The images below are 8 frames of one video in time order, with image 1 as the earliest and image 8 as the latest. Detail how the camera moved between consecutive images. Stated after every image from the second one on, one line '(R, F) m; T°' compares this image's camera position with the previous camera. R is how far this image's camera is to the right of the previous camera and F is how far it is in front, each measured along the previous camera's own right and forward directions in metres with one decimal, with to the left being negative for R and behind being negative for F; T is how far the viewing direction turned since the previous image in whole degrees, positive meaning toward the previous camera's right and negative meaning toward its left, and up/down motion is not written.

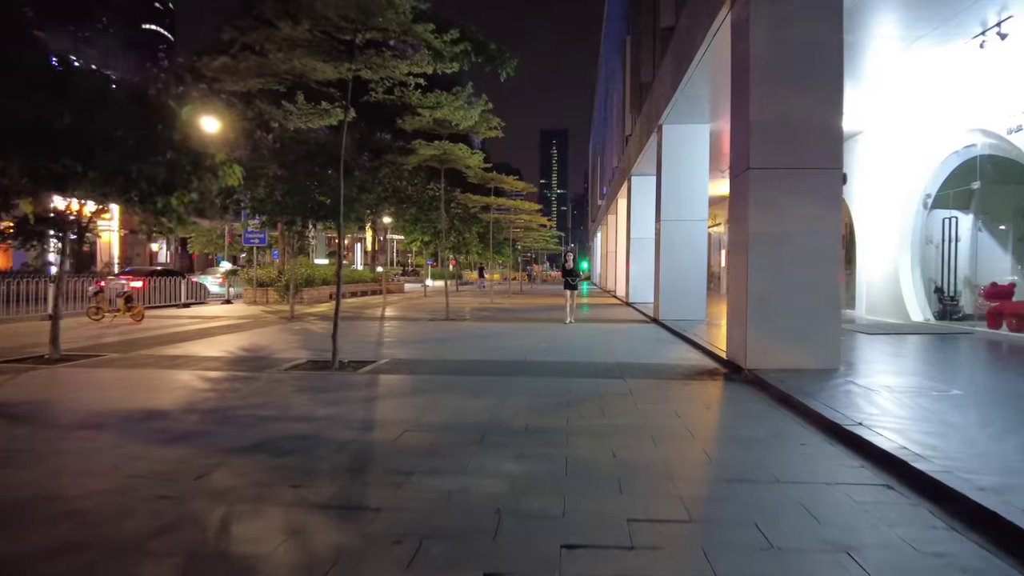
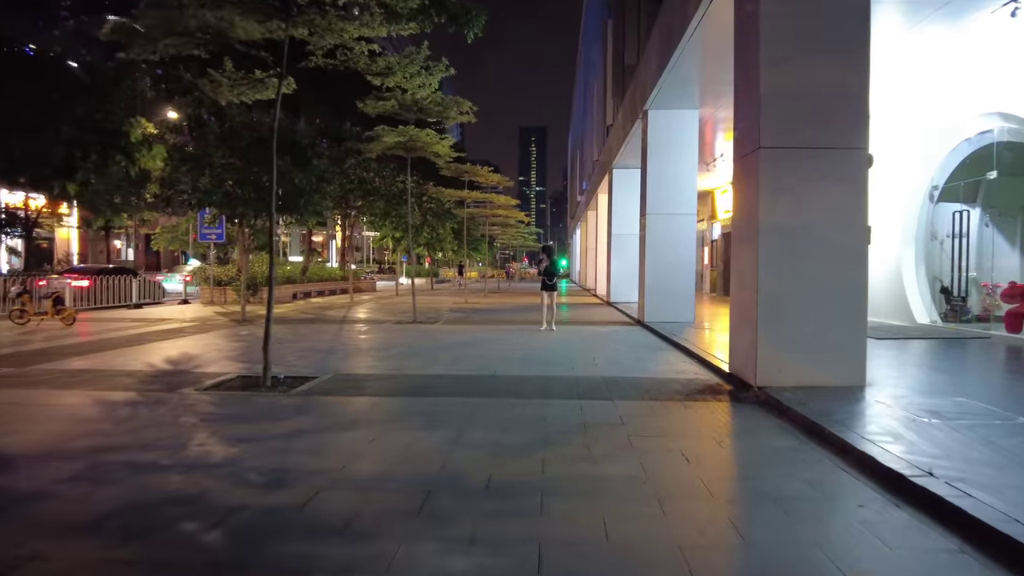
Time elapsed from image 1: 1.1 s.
(+0.2, +1.5) m; +2°
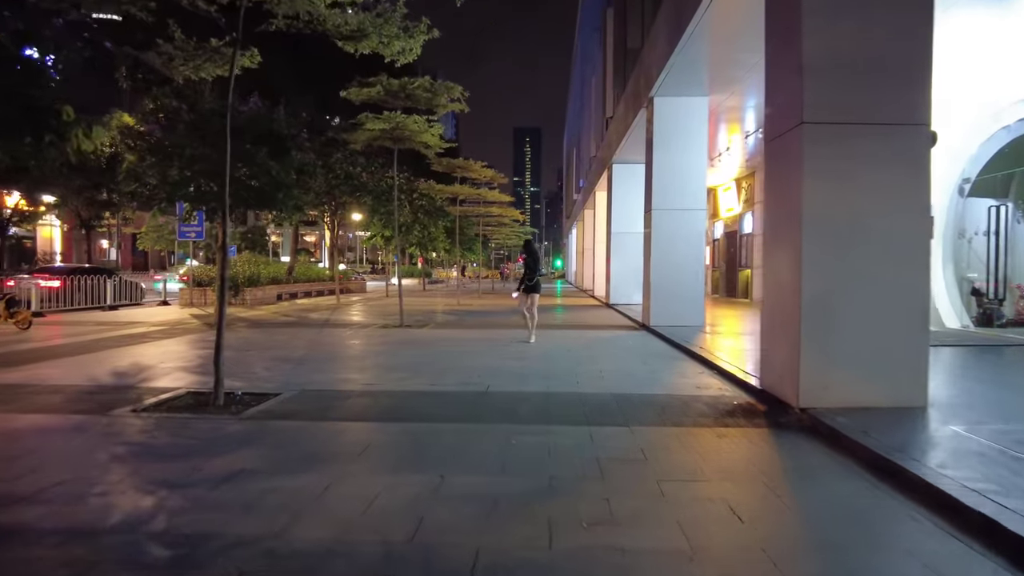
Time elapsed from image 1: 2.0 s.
(0.0, +1.2) m; 0°
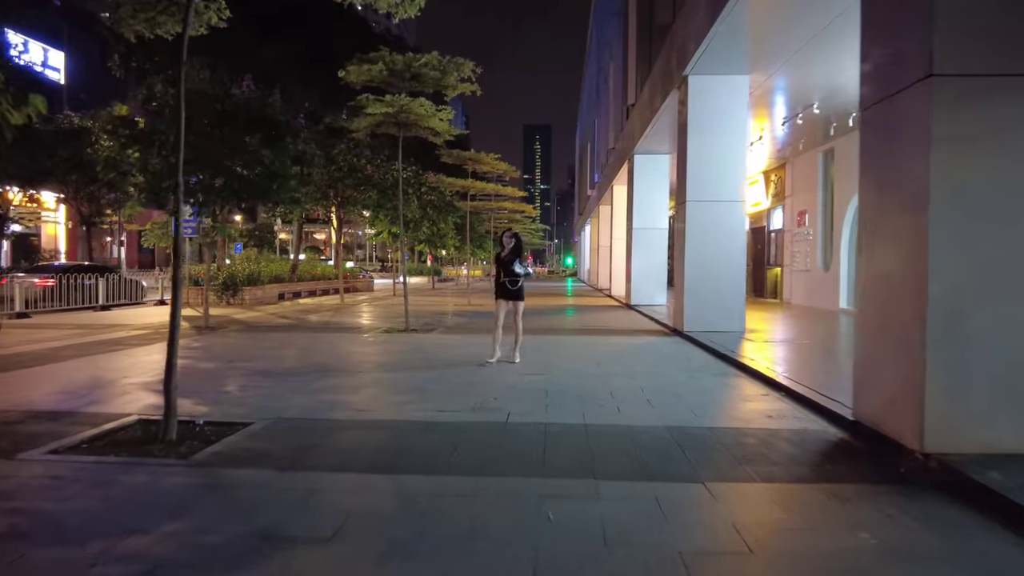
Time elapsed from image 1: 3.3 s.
(-0.2, +1.5) m; -1°
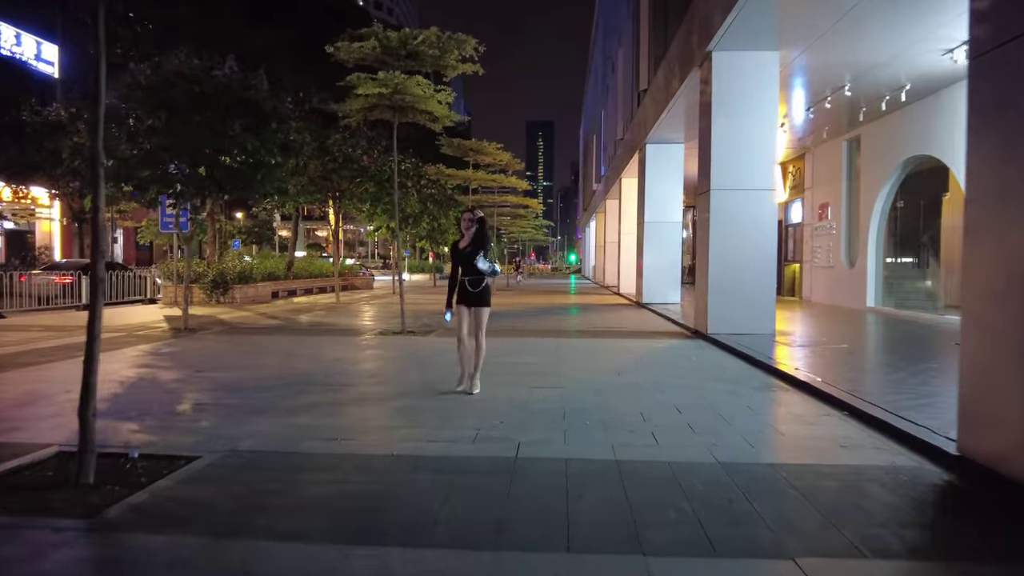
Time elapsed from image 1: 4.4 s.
(-0.1, +1.2) m; 0°
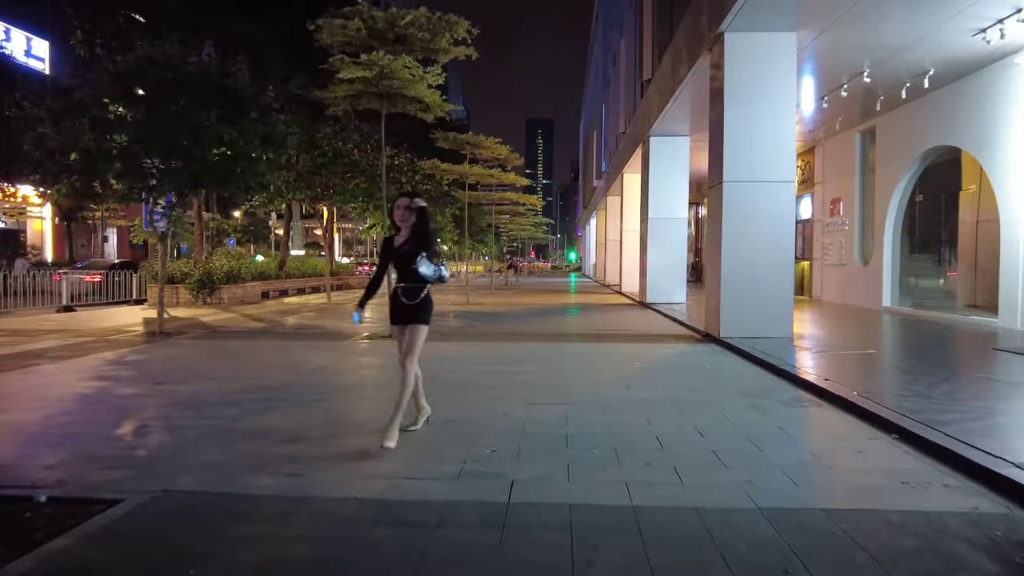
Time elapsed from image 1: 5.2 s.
(+0.1, +0.9) m; 0°
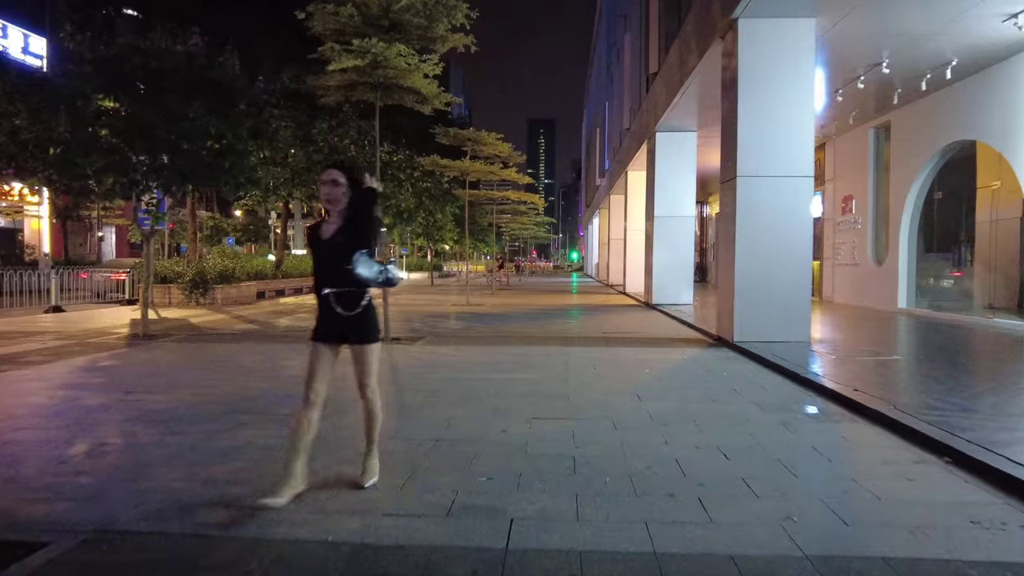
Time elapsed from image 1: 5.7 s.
(0.0, +0.6) m; 0°
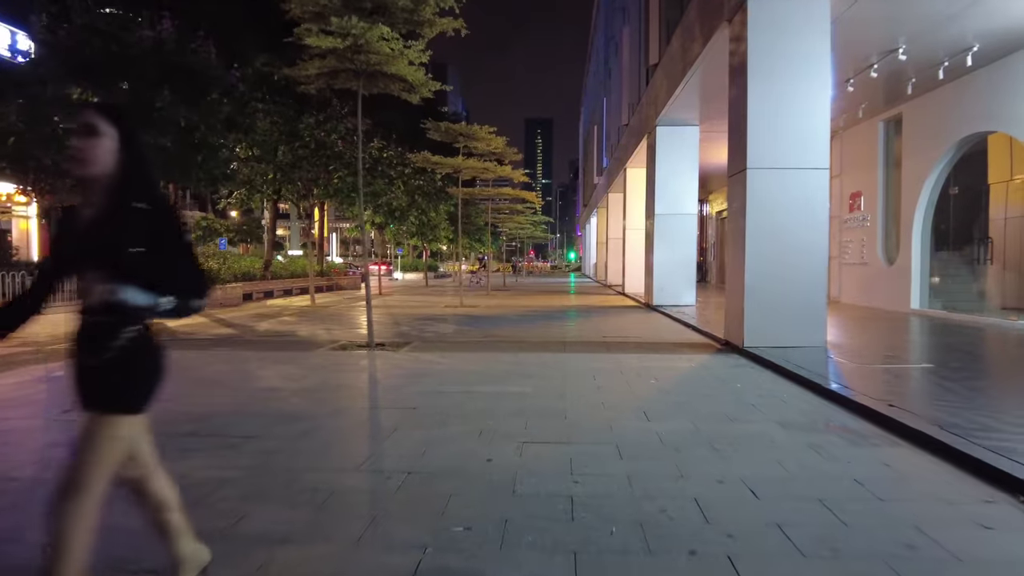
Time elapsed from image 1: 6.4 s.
(+0.1, +0.8) m; 0°
